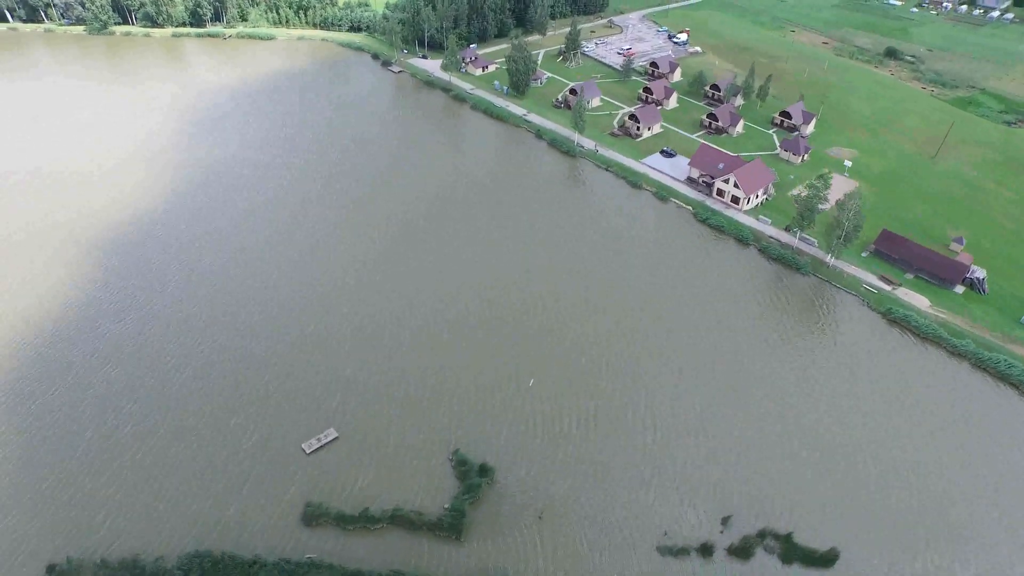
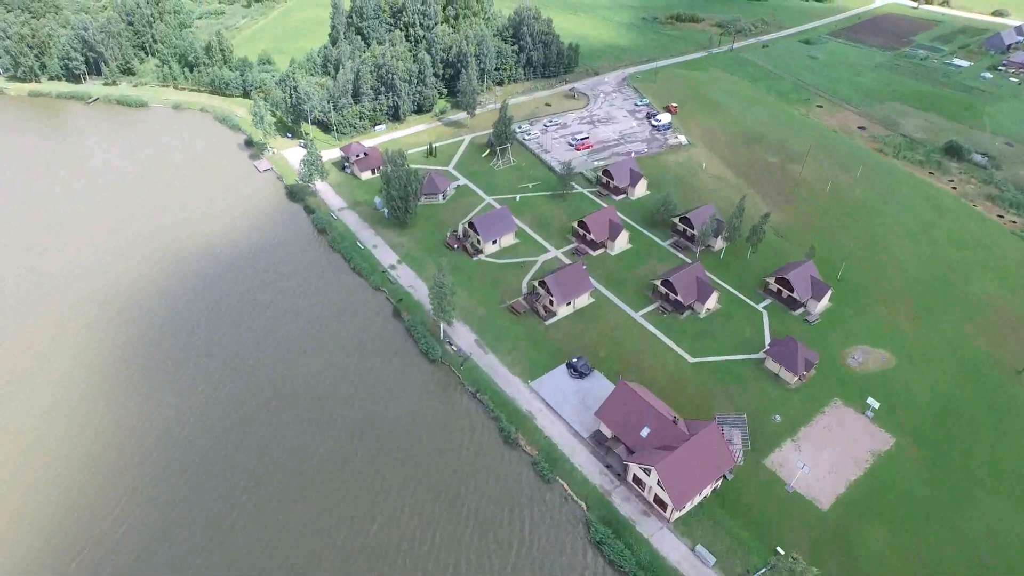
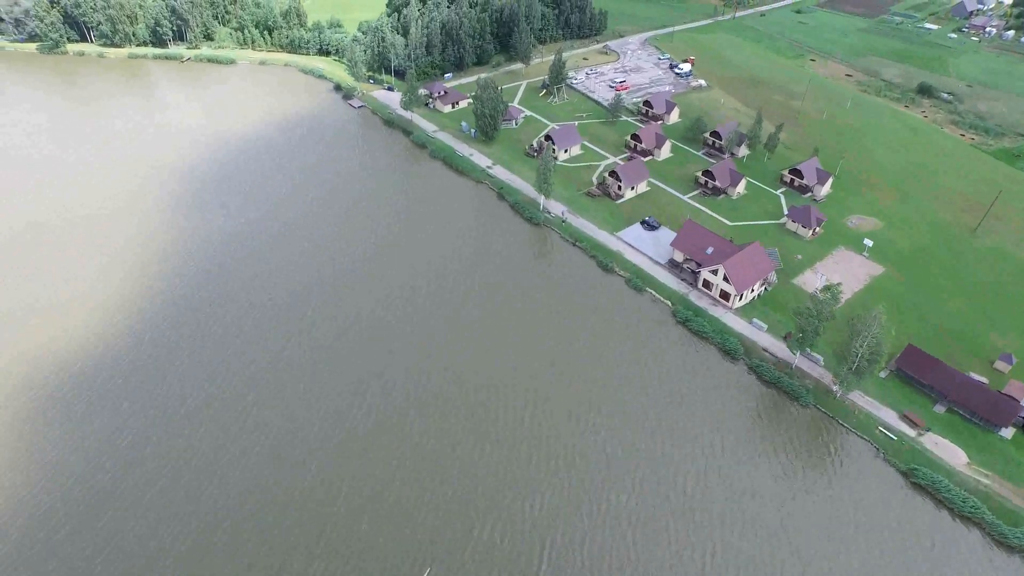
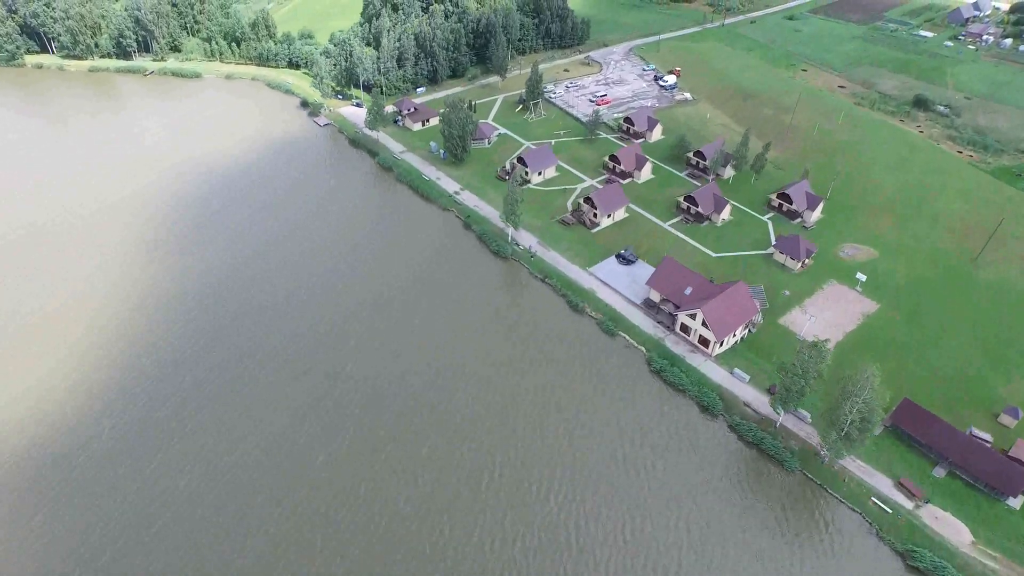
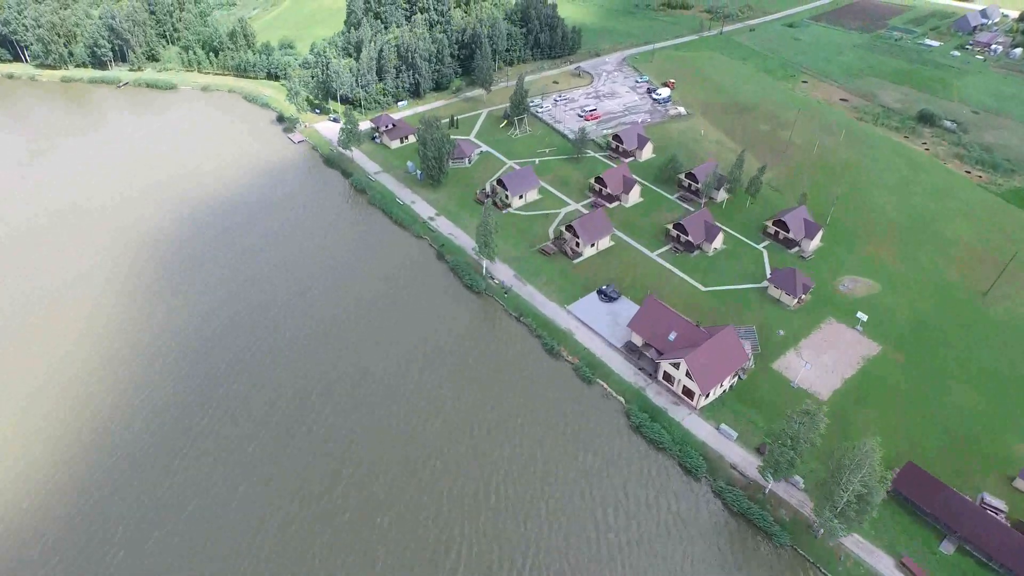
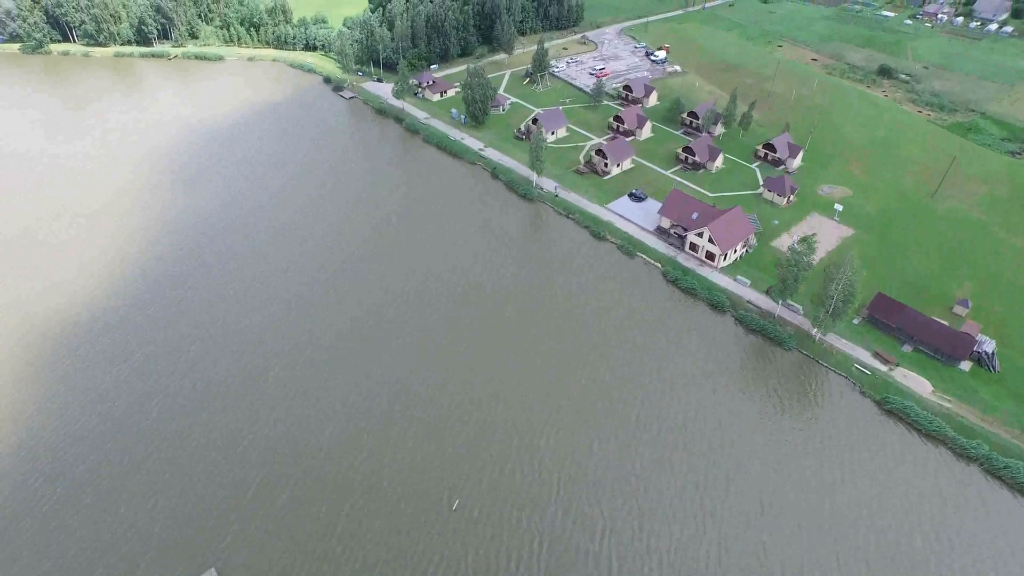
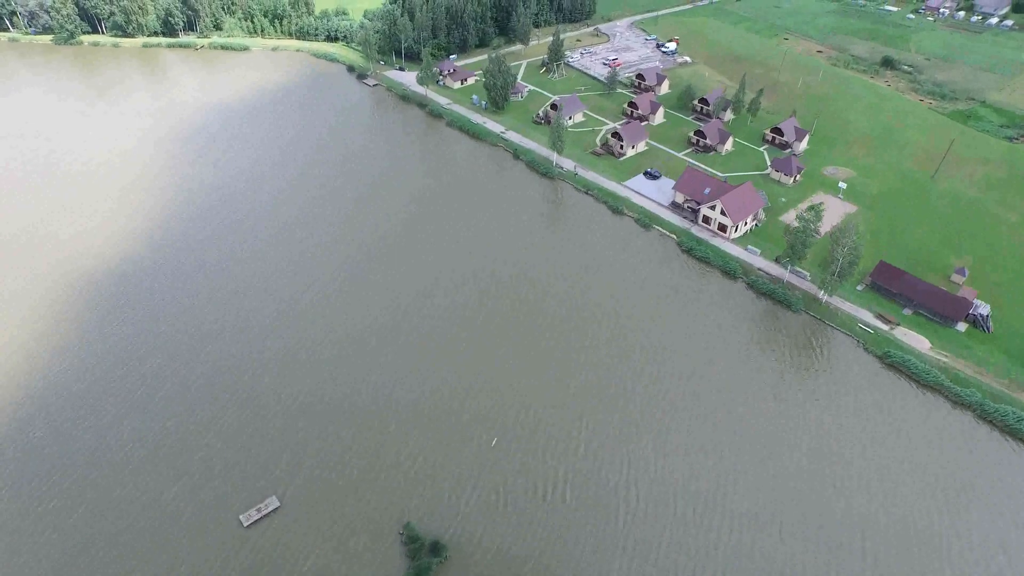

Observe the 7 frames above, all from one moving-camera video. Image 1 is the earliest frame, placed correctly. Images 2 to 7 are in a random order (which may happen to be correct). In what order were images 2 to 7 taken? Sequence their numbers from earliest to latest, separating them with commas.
7, 6, 3, 4, 5, 2
